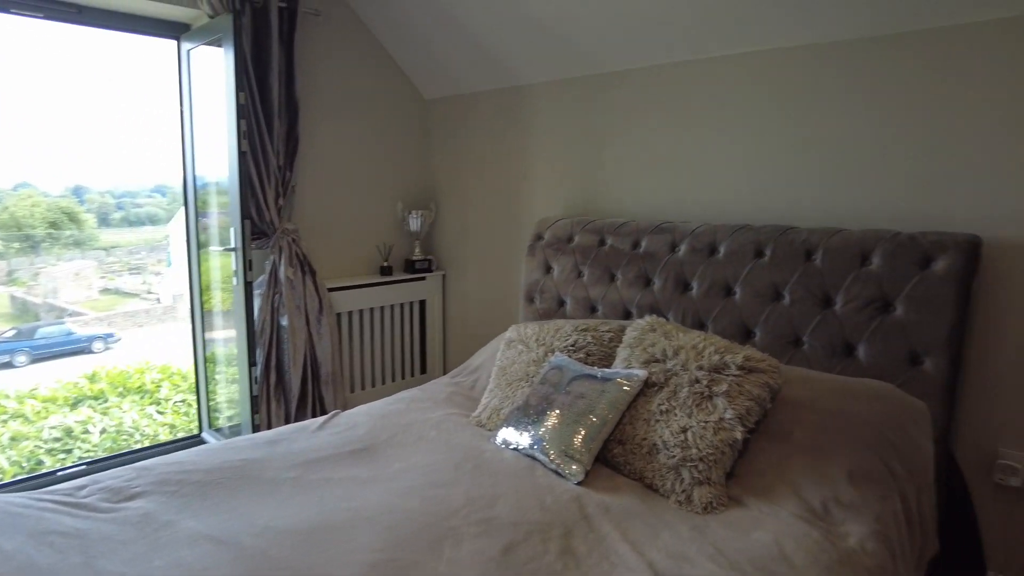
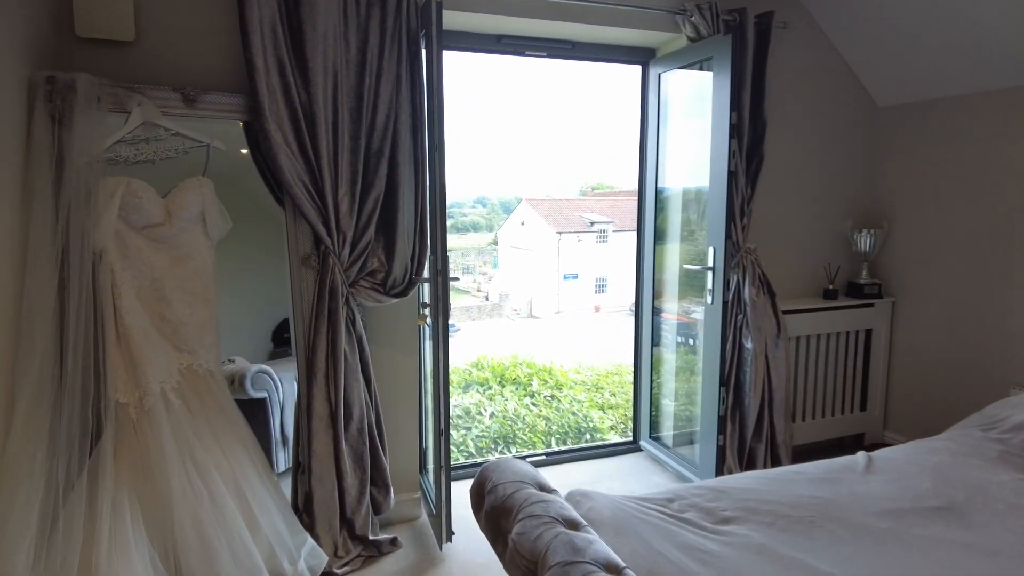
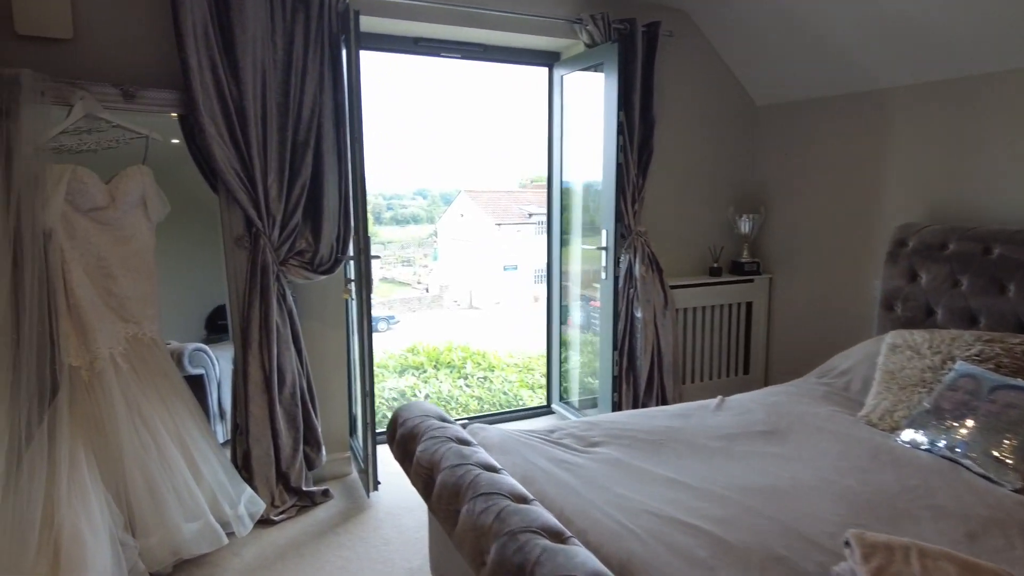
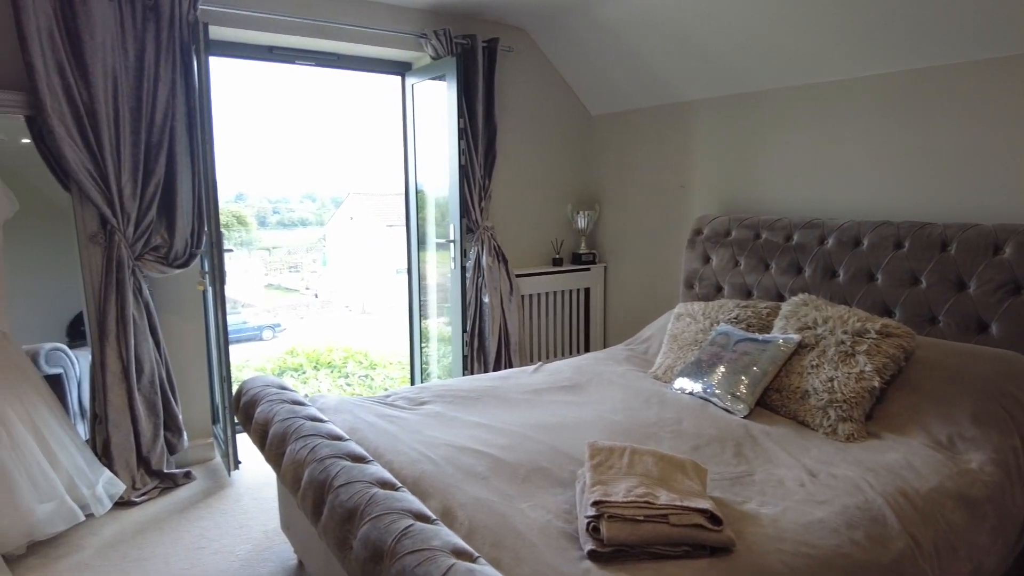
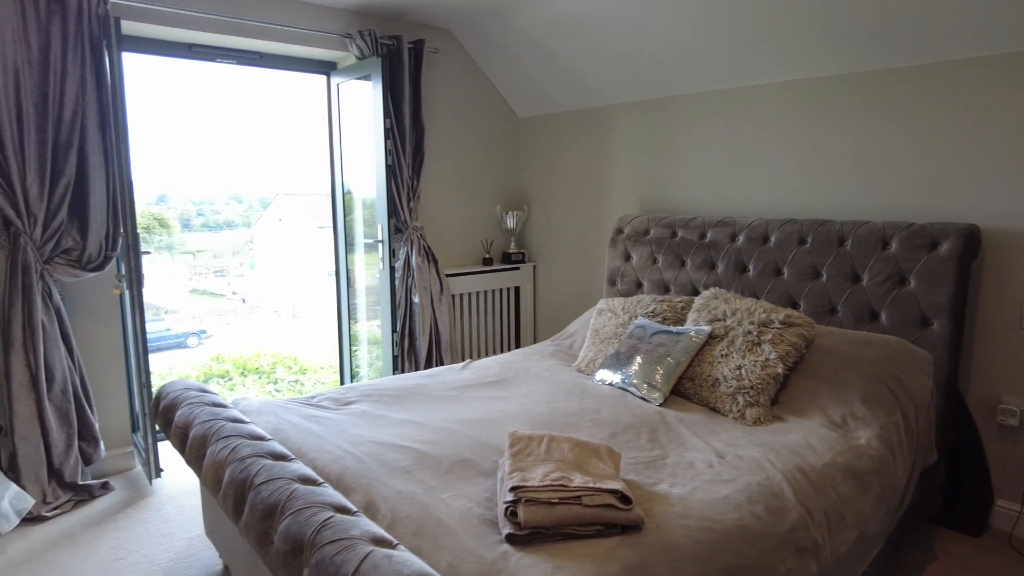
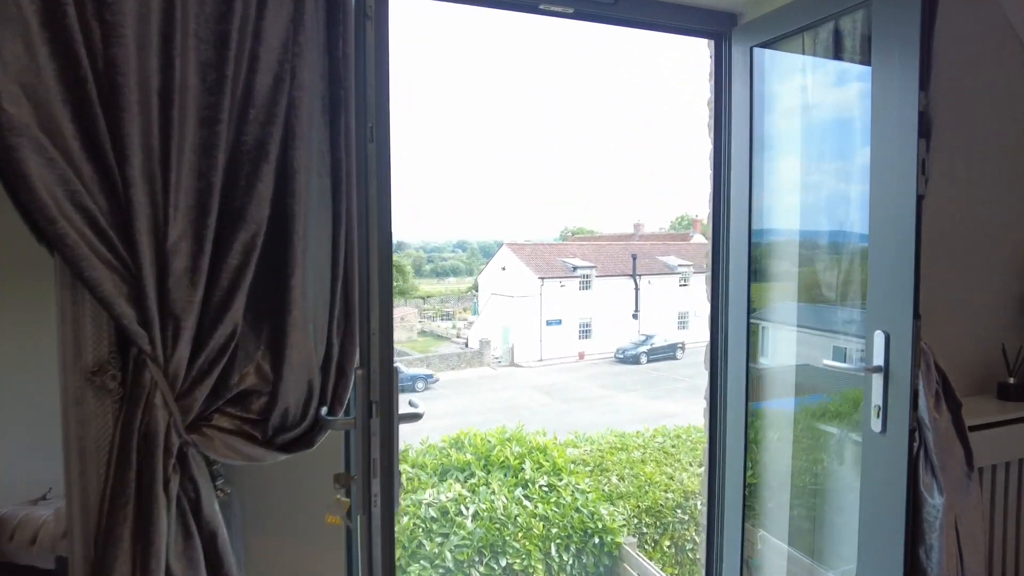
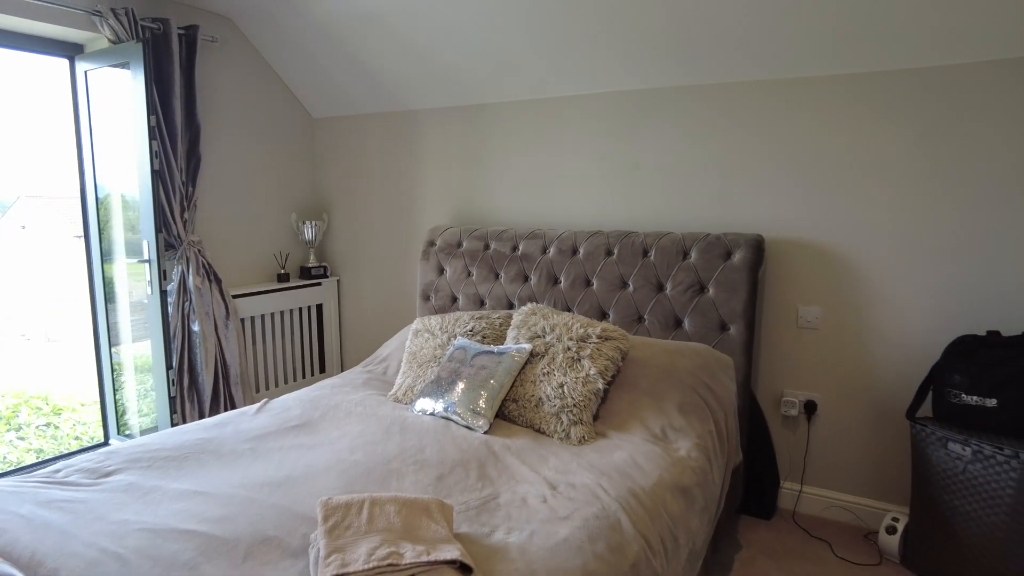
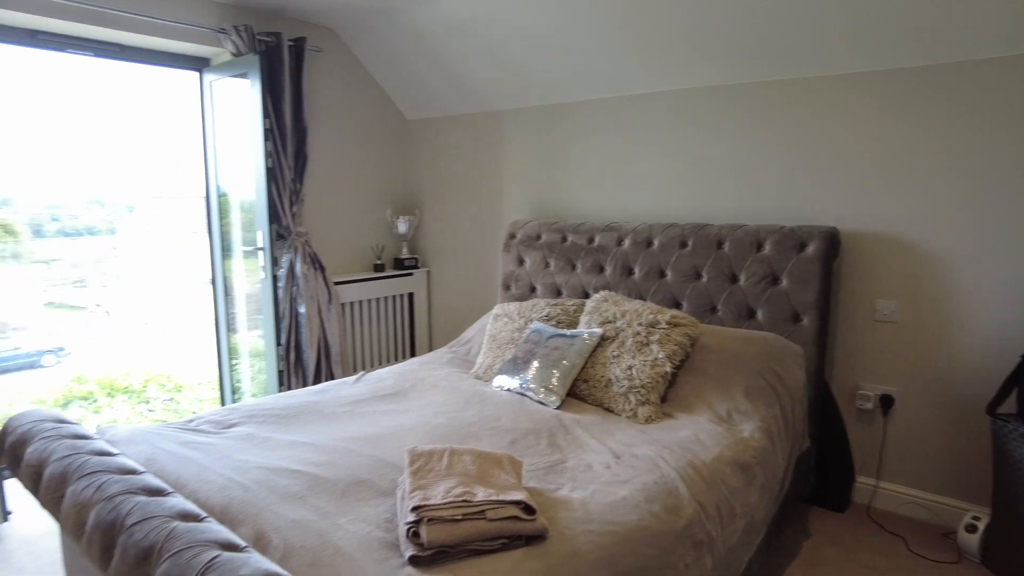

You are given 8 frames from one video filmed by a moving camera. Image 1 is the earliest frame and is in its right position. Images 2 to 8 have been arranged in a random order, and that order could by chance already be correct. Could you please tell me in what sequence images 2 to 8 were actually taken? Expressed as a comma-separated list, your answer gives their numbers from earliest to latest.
7, 8, 5, 4, 3, 2, 6
